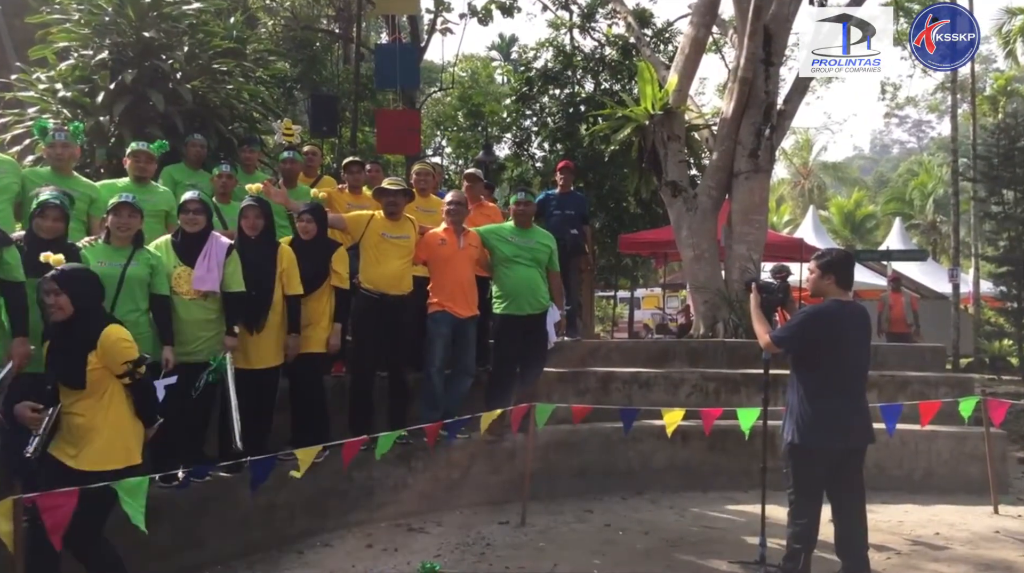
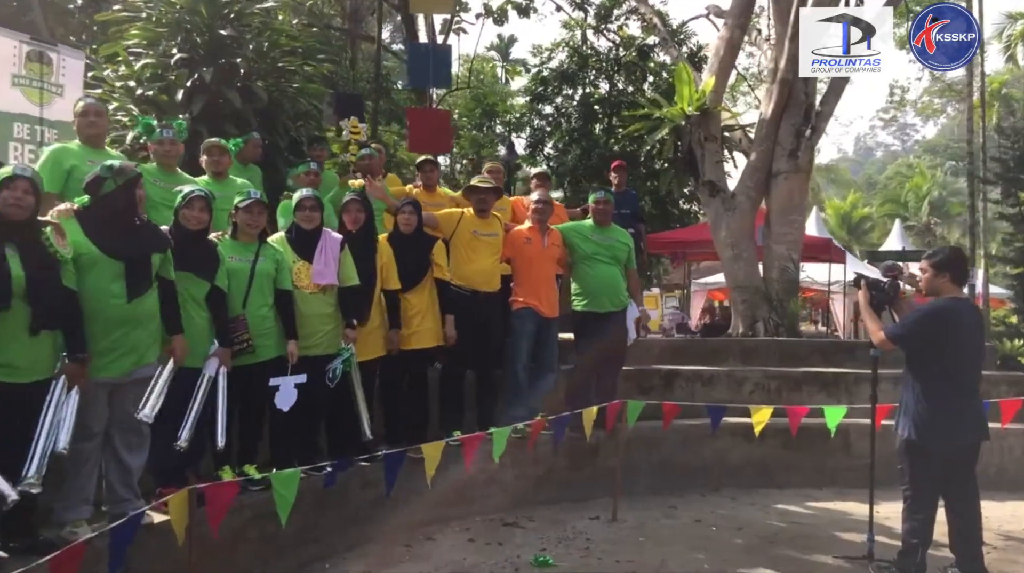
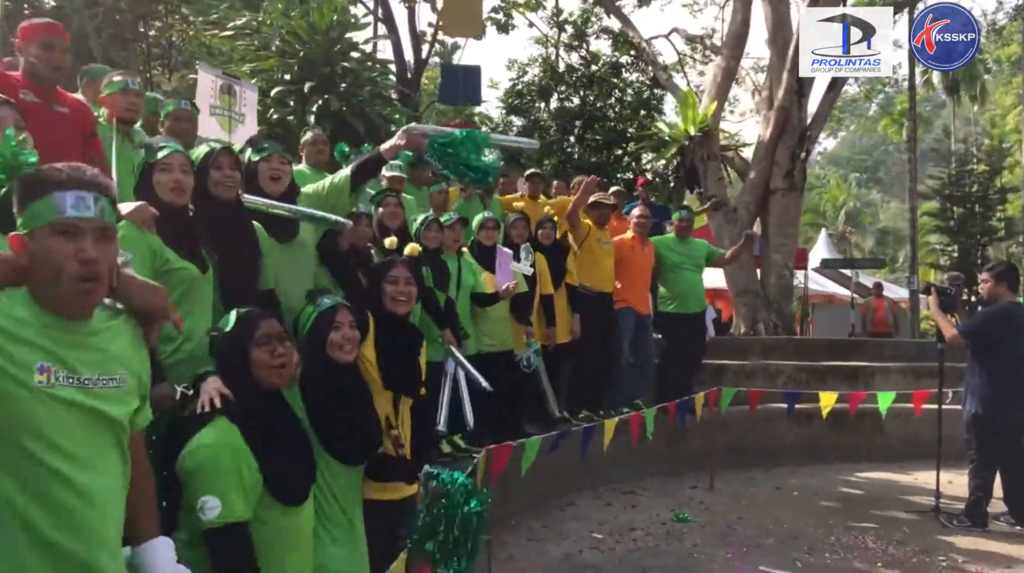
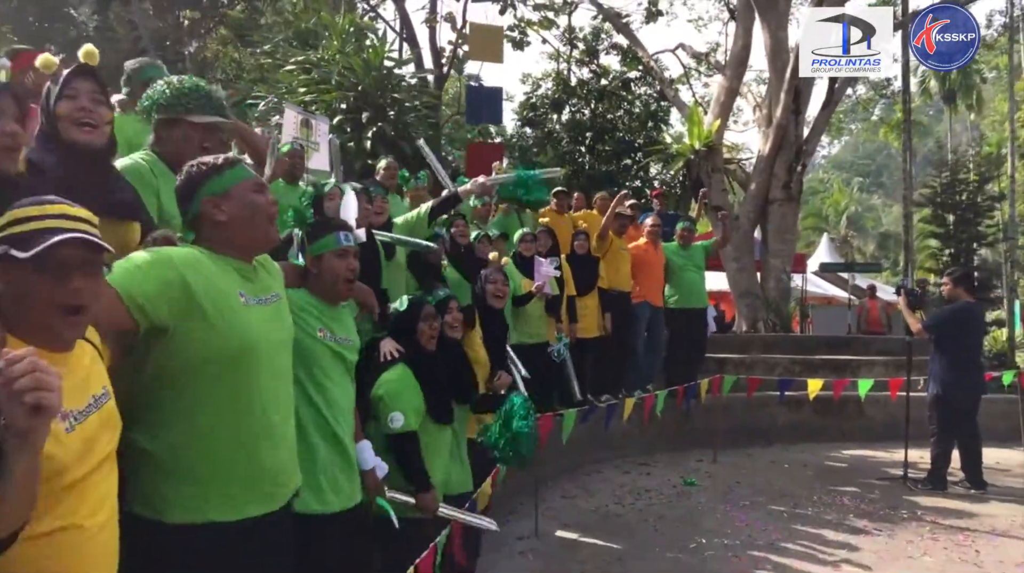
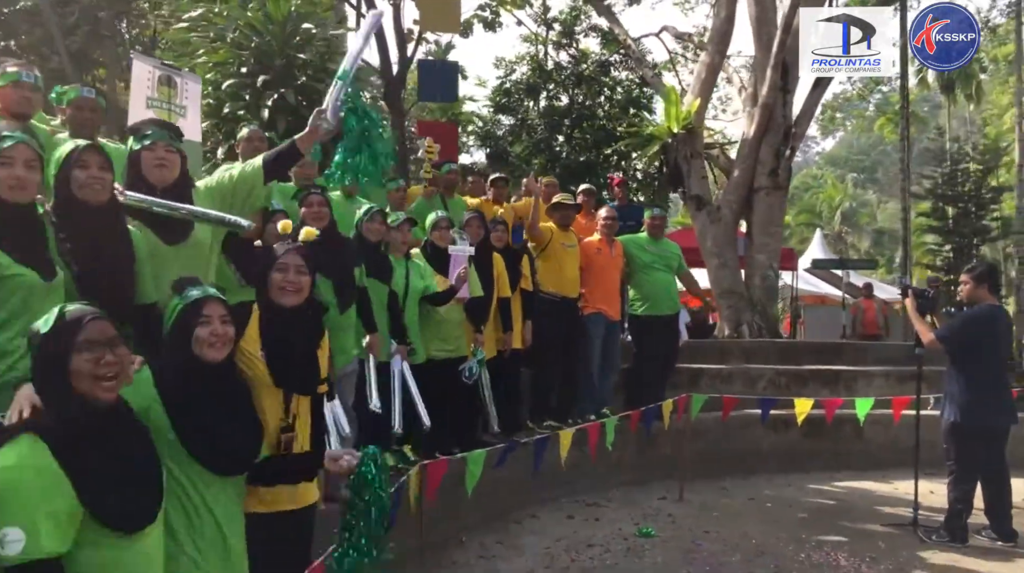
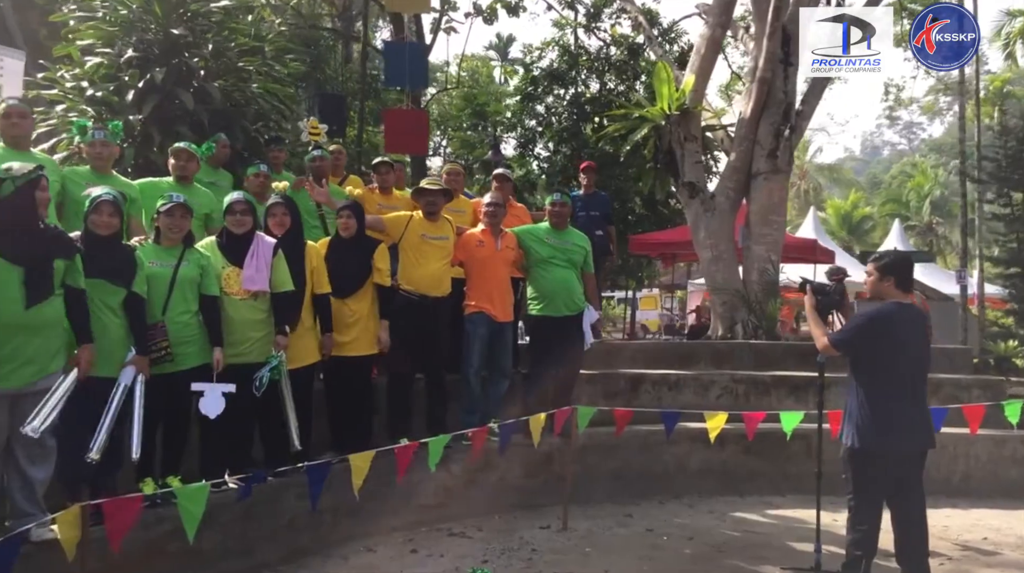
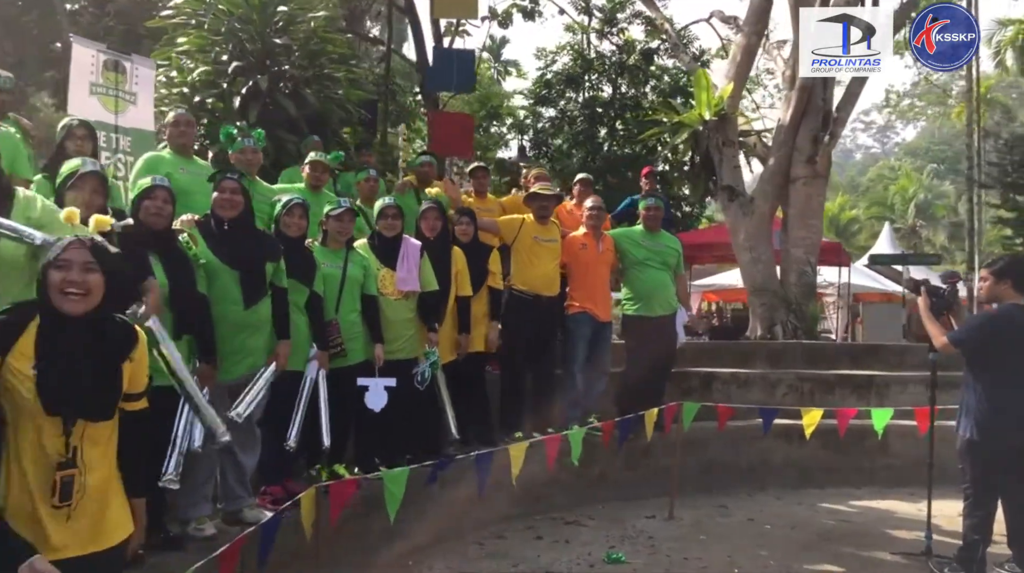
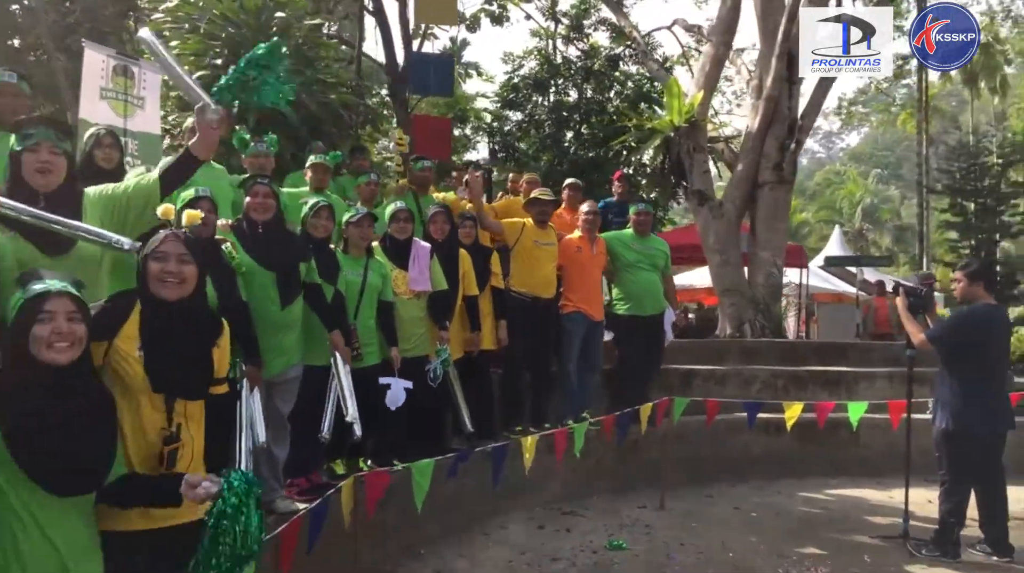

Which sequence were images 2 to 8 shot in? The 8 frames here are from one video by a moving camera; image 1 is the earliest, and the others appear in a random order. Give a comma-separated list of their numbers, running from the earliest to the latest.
6, 2, 7, 8, 5, 3, 4
